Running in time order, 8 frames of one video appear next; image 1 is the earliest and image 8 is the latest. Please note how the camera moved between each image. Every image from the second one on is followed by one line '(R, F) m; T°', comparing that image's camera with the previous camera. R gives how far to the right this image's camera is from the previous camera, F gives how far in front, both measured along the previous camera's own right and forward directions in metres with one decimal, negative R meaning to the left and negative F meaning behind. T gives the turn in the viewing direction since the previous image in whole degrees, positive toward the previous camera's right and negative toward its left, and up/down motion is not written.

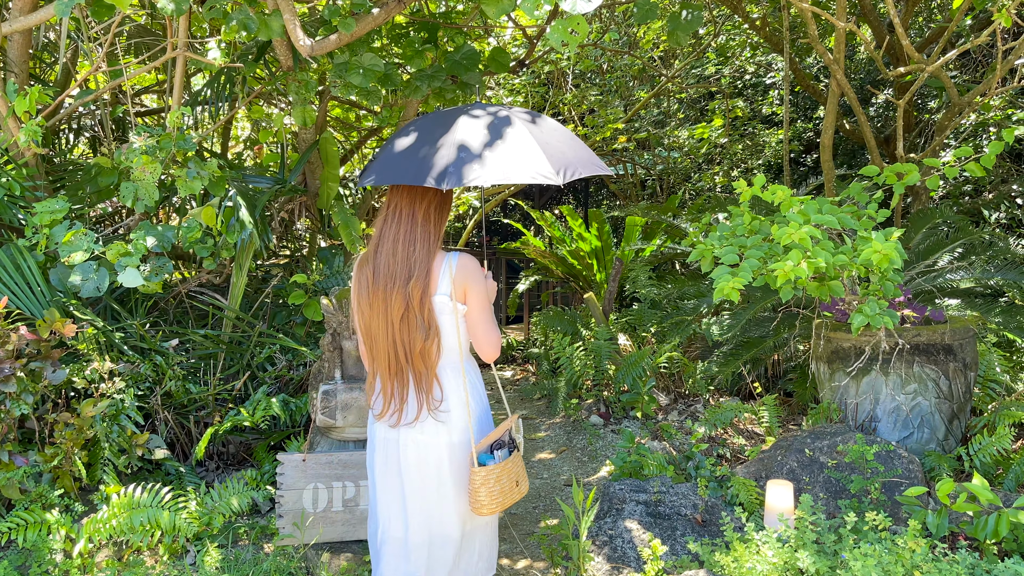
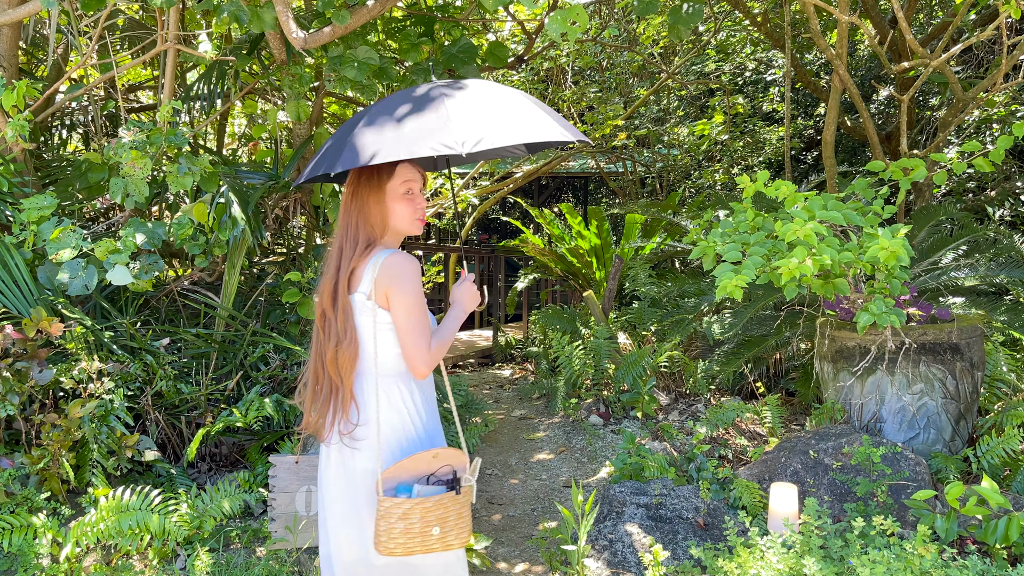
(0.0, +0.1) m; 0°
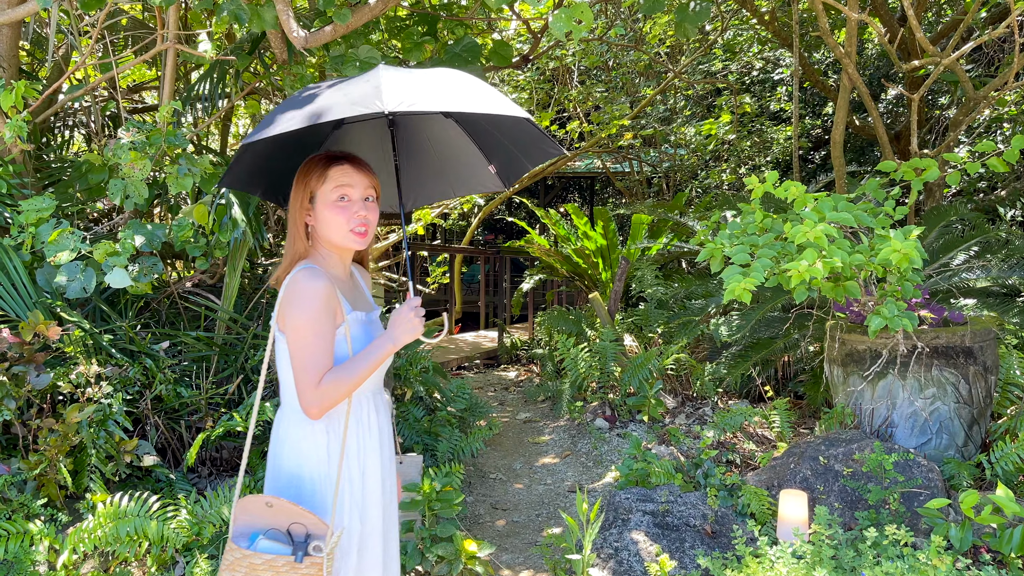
(0.0, +0.1) m; 0°
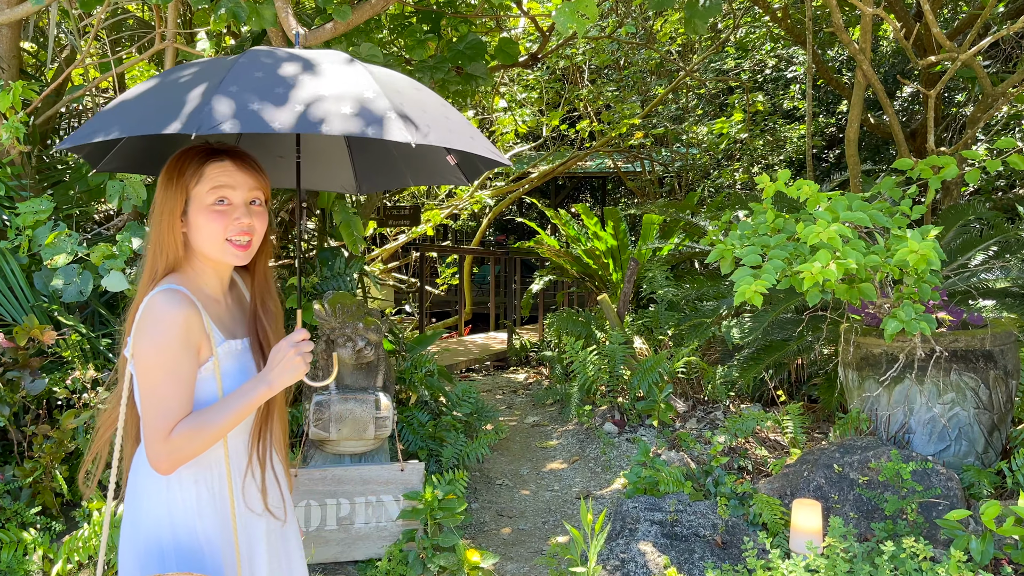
(0.0, +0.1) m; -1°
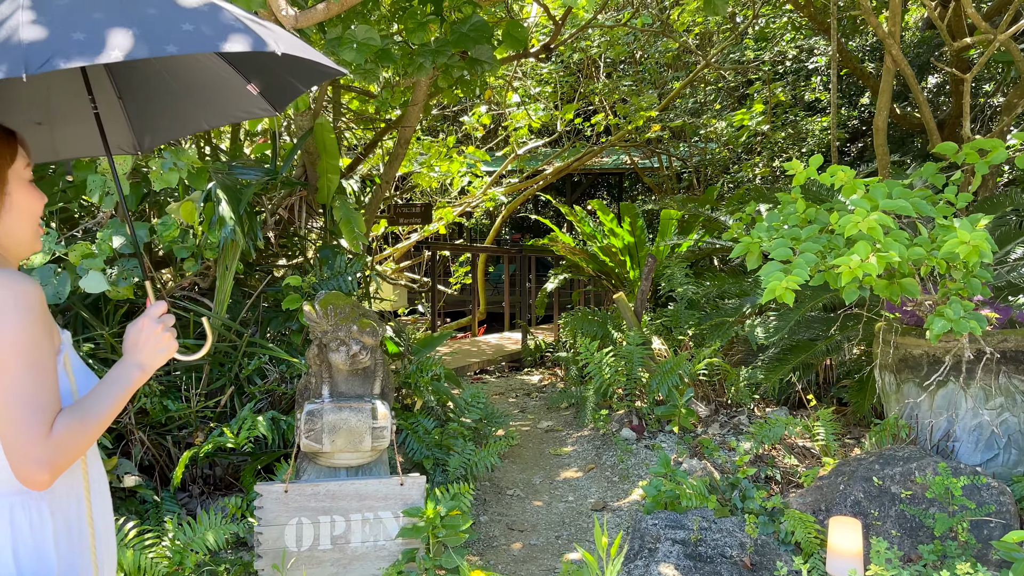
(0.0, +0.2) m; -1°
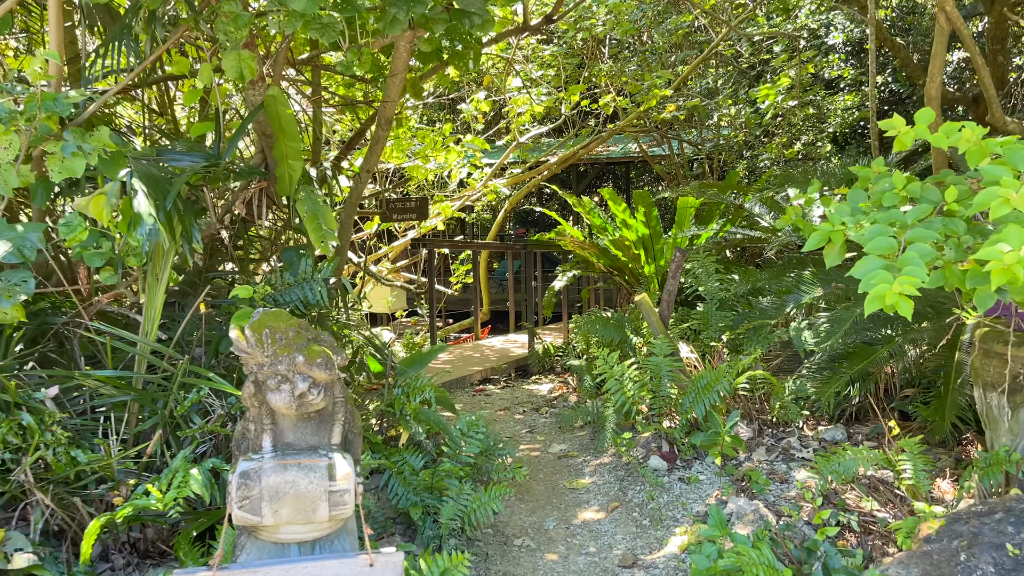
(0.0, +0.7) m; 0°
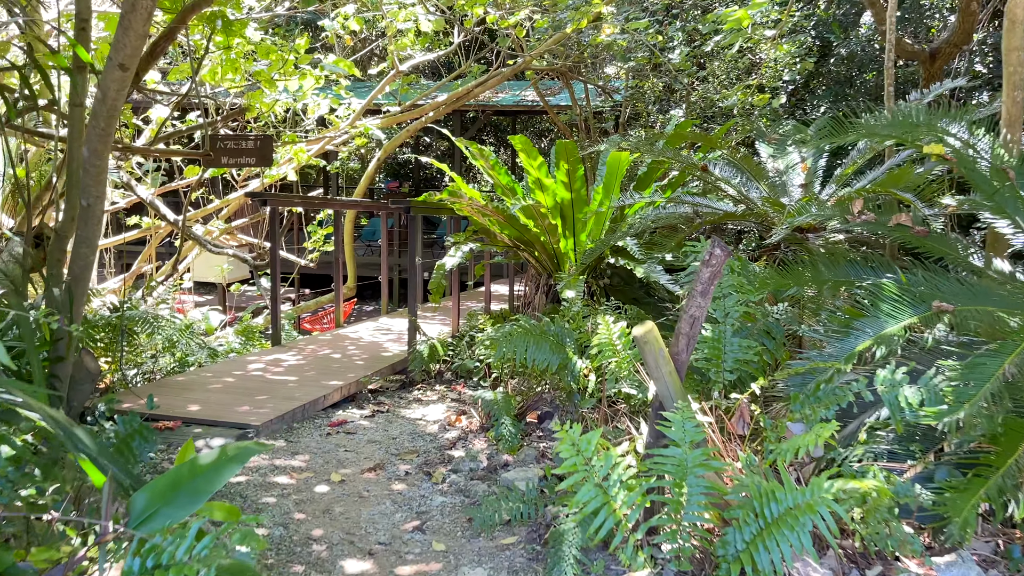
(-0.1, +1.9) m; +9°
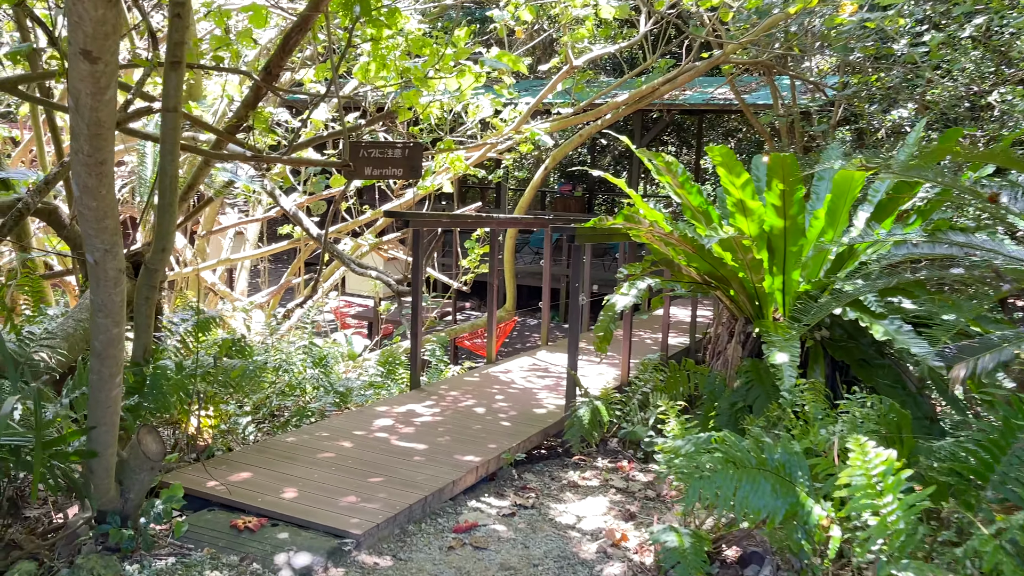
(-0.1, +1.1) m; -12°
